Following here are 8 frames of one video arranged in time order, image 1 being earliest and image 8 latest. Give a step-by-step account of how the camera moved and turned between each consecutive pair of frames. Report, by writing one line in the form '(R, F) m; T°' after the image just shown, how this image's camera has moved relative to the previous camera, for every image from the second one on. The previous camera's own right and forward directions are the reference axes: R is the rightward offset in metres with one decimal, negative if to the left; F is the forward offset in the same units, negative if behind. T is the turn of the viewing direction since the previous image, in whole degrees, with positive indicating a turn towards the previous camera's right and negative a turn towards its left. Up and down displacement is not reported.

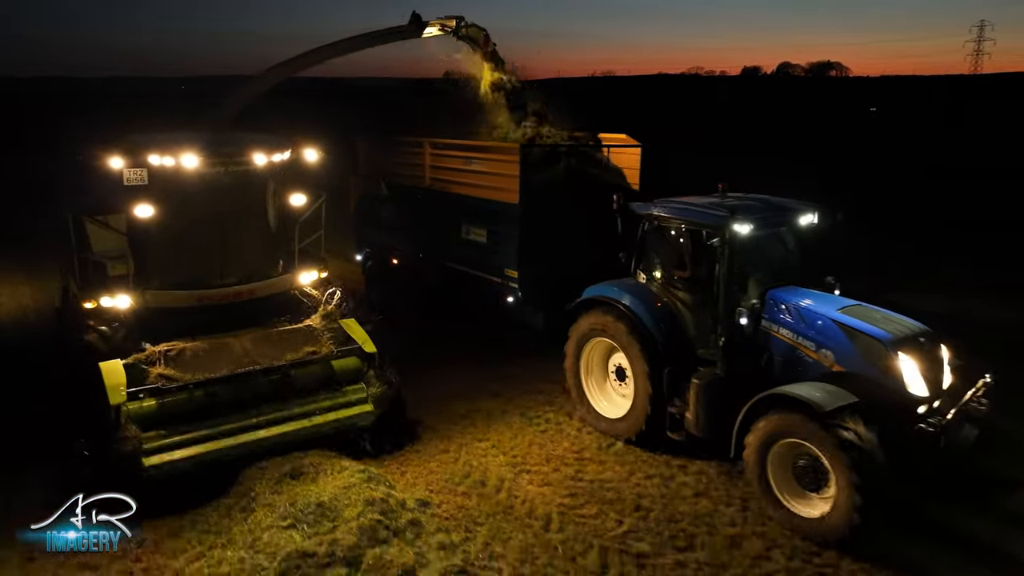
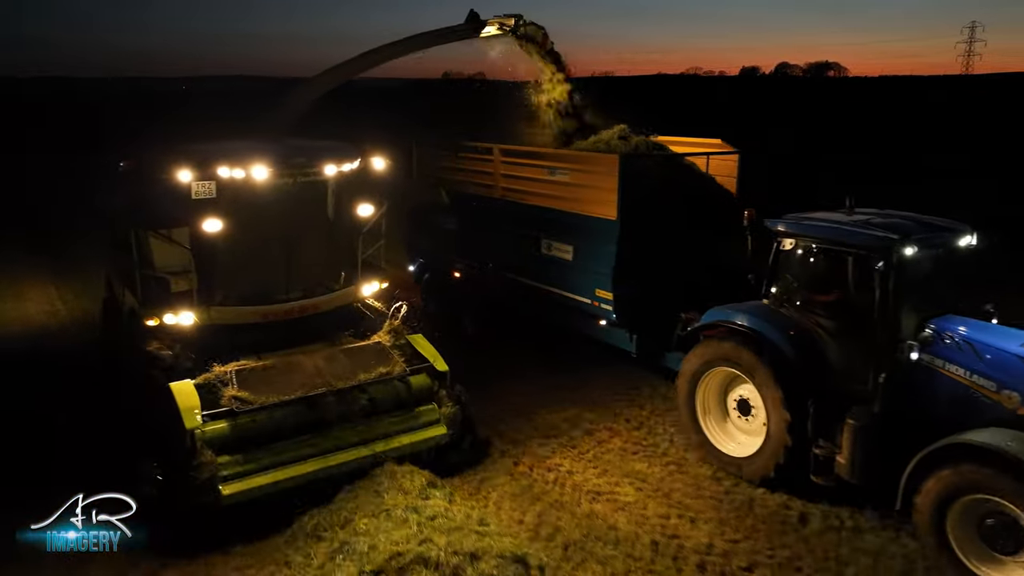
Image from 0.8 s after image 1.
(-0.9, +0.4) m; 0°
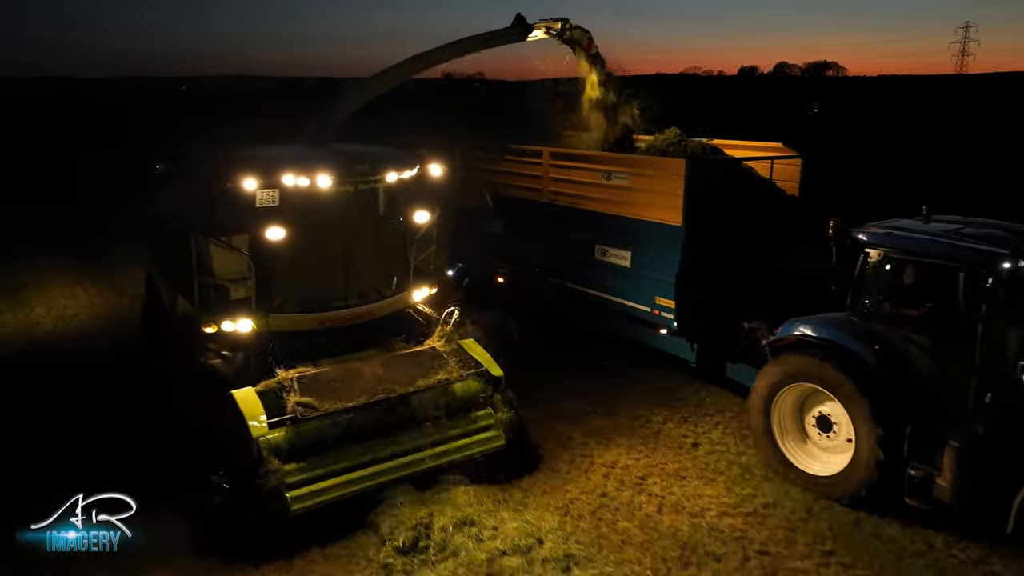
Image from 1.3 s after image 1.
(-0.6, +0.1) m; 0°
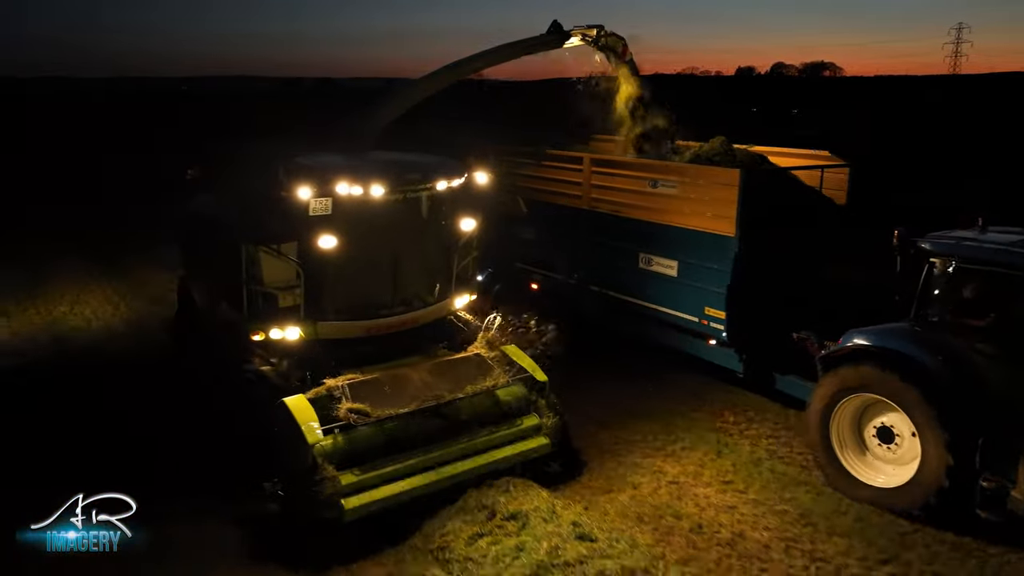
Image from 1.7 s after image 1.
(-0.5, 0.0) m; 0°
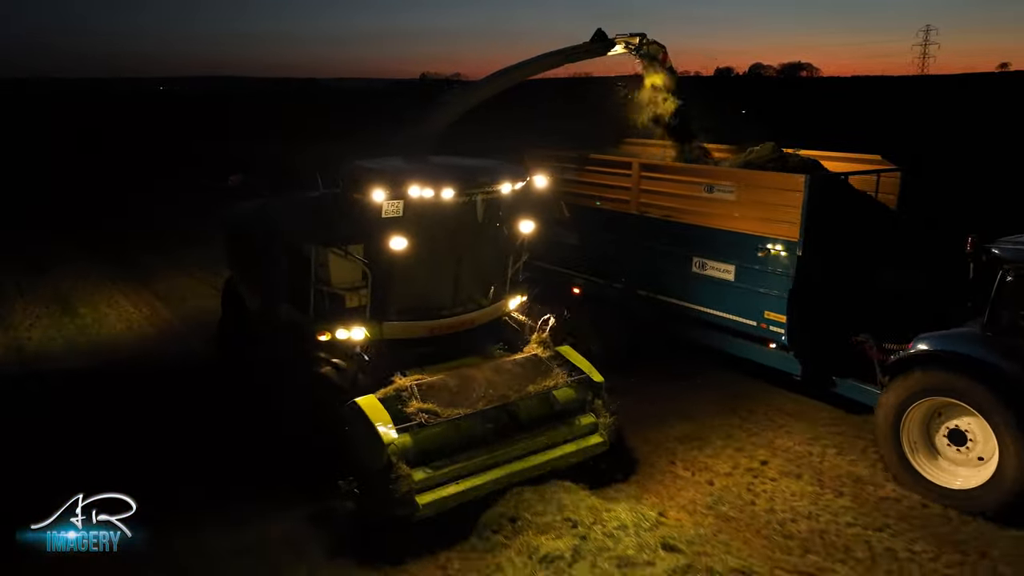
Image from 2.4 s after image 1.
(-0.7, -0.1) m; 0°
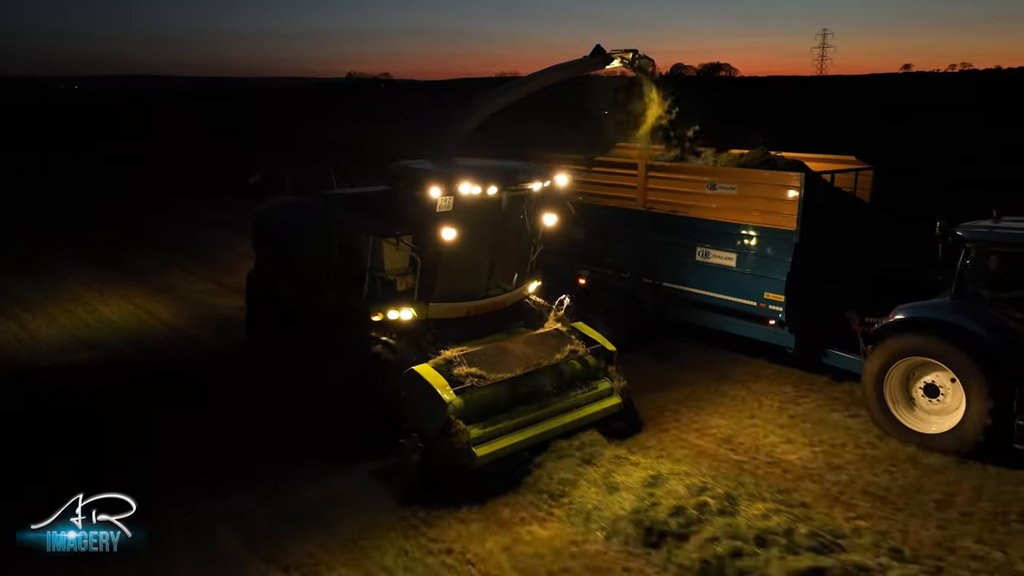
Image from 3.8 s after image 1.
(-0.5, -0.7) m; +1°
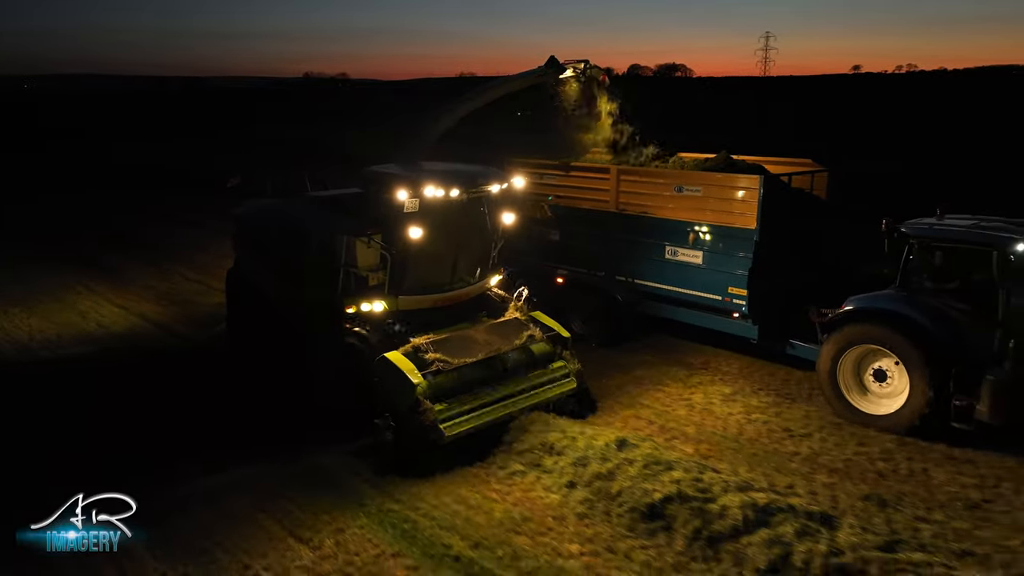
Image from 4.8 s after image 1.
(+0.2, -0.2) m; +1°
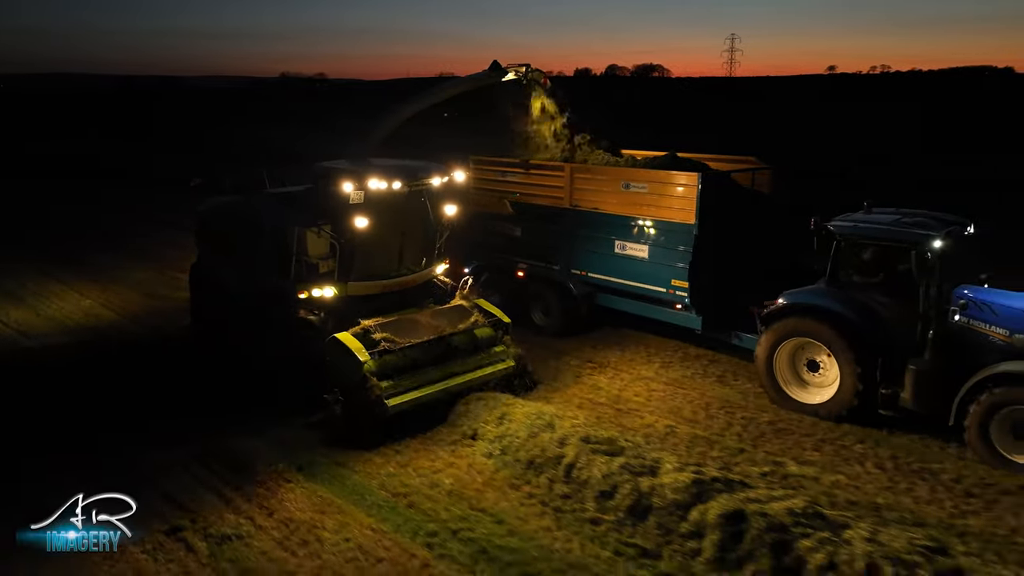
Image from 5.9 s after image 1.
(+0.6, -0.1) m; +1°
